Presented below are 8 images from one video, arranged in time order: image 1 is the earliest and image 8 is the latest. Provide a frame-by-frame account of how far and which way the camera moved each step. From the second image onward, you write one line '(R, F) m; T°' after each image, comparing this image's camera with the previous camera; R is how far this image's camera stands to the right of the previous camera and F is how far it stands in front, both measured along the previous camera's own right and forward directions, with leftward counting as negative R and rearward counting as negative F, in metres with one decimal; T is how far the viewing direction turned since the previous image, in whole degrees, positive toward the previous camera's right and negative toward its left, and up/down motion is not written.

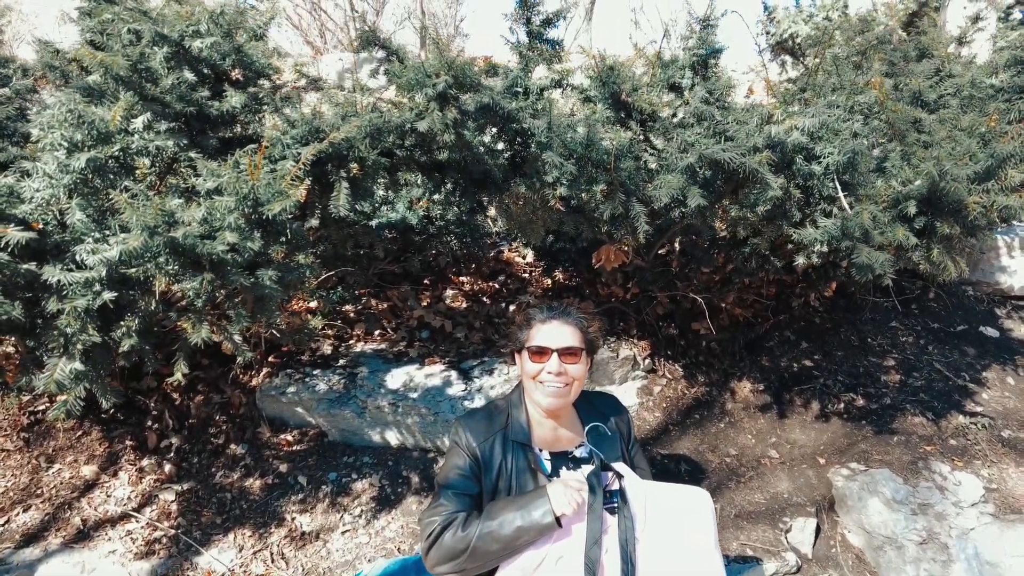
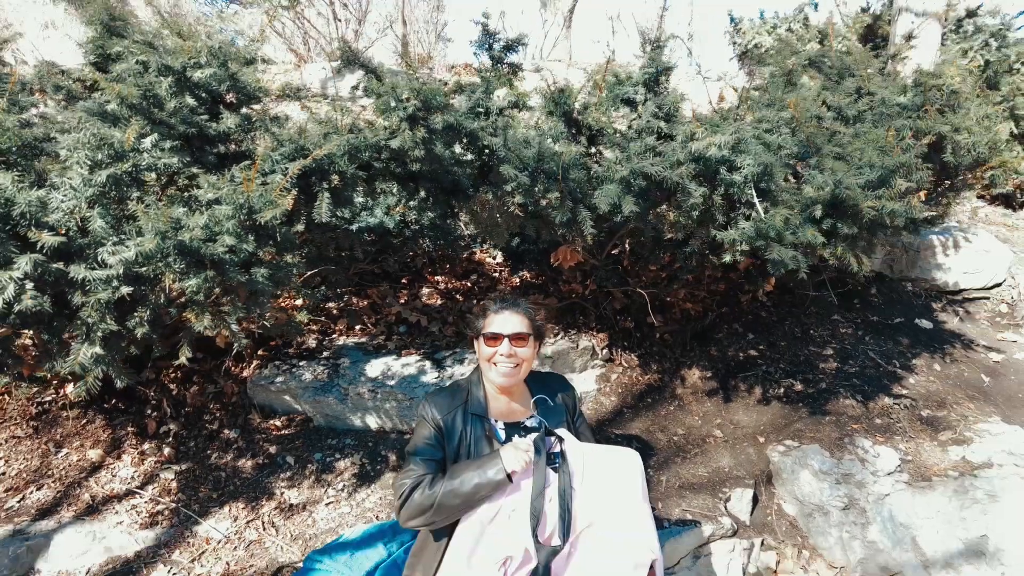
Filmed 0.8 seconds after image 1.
(+0.1, -0.4) m; +1°
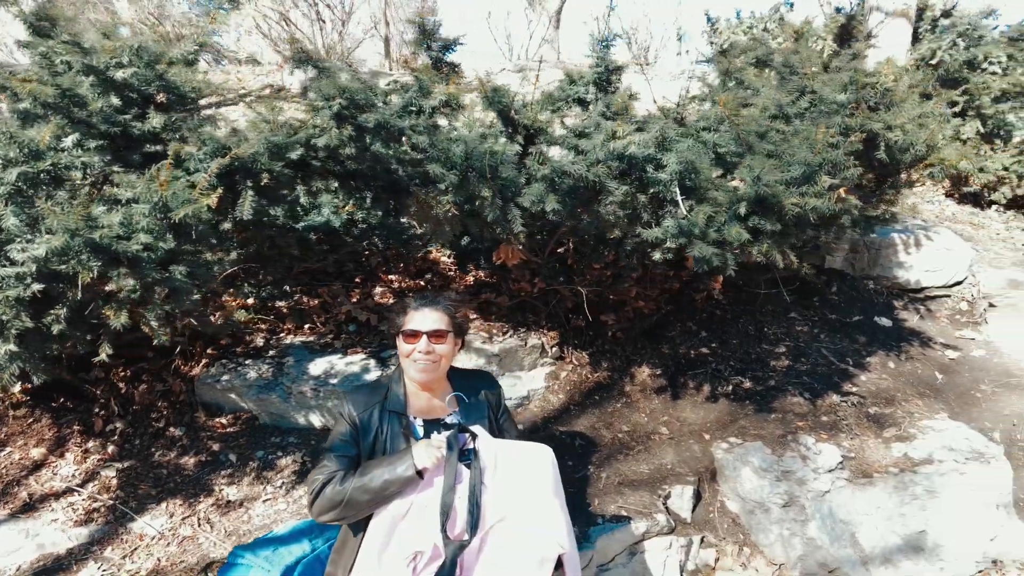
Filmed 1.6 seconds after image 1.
(+0.4, 0.0) m; 0°
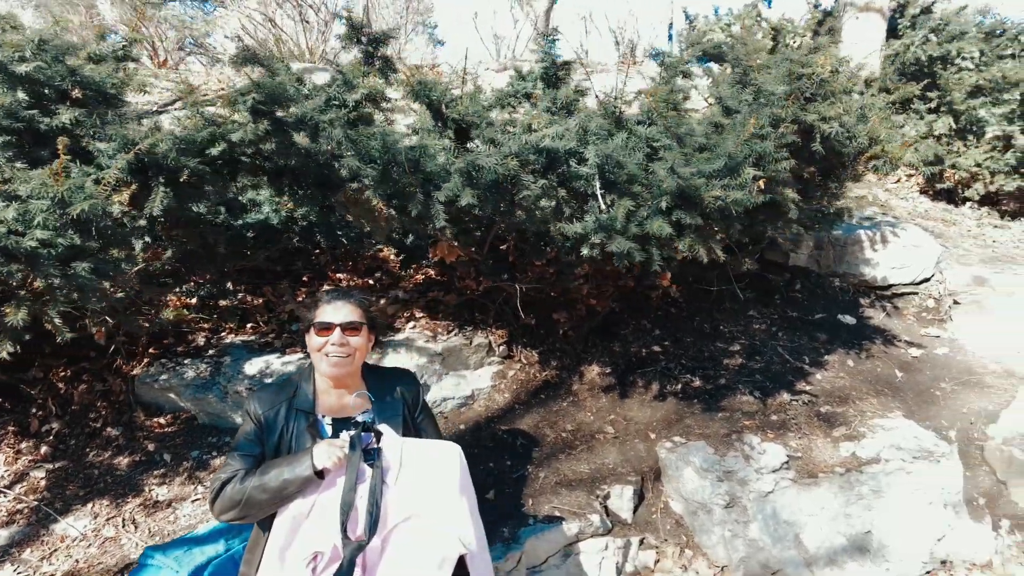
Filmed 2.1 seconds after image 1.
(+0.4, +0.1) m; 0°
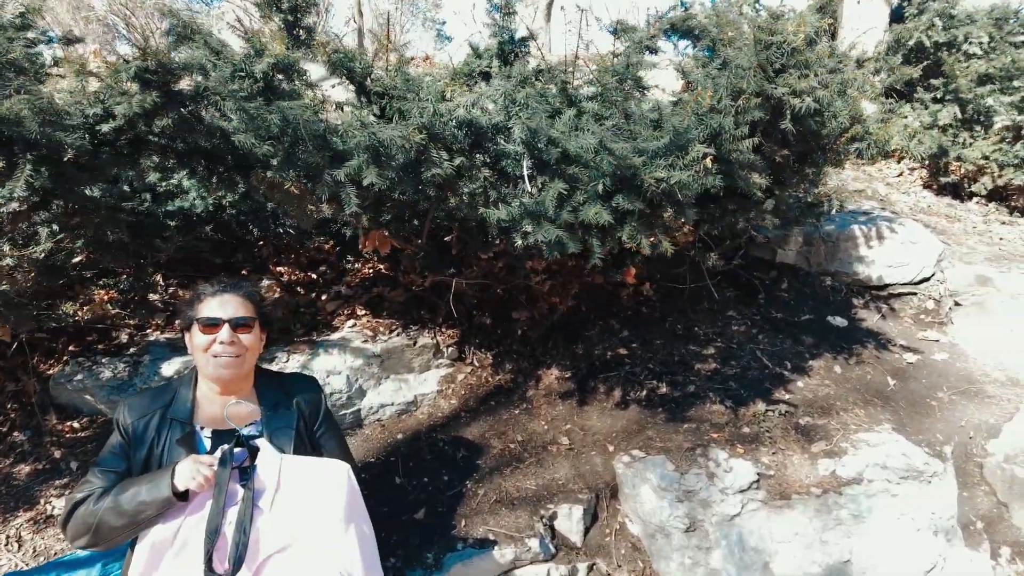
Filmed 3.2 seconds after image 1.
(+0.4, +0.4) m; -1°
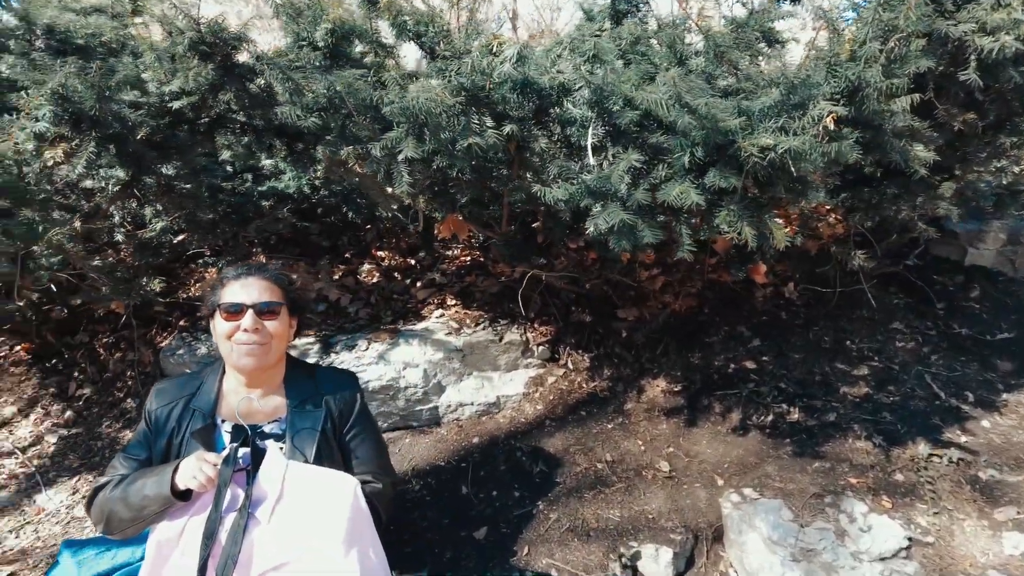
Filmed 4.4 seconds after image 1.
(+0.4, +0.5) m; -14°
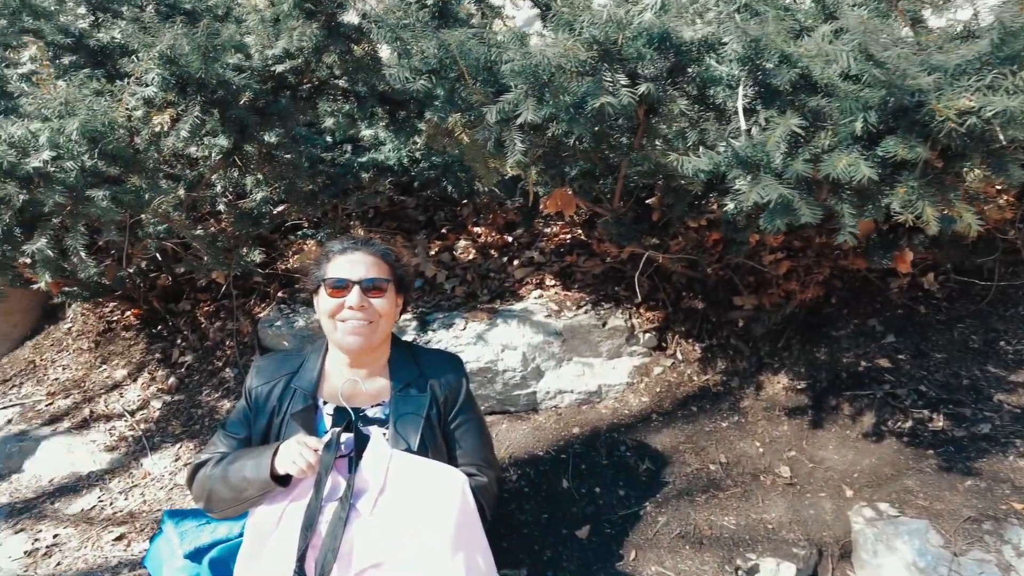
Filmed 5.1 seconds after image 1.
(-0.2, +0.2) m; -7°
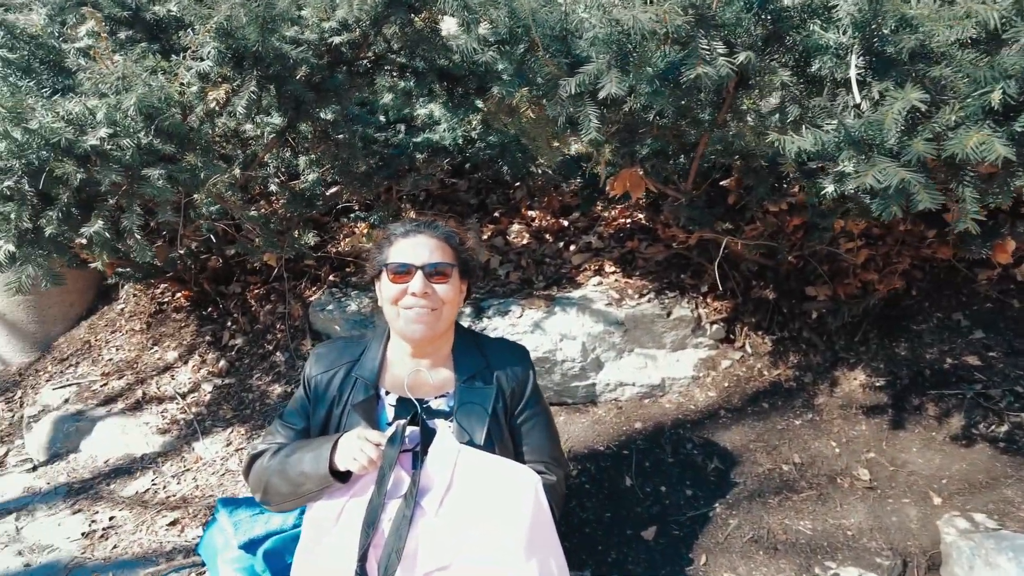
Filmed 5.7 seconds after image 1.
(-0.1, +0.2) m; -3°
